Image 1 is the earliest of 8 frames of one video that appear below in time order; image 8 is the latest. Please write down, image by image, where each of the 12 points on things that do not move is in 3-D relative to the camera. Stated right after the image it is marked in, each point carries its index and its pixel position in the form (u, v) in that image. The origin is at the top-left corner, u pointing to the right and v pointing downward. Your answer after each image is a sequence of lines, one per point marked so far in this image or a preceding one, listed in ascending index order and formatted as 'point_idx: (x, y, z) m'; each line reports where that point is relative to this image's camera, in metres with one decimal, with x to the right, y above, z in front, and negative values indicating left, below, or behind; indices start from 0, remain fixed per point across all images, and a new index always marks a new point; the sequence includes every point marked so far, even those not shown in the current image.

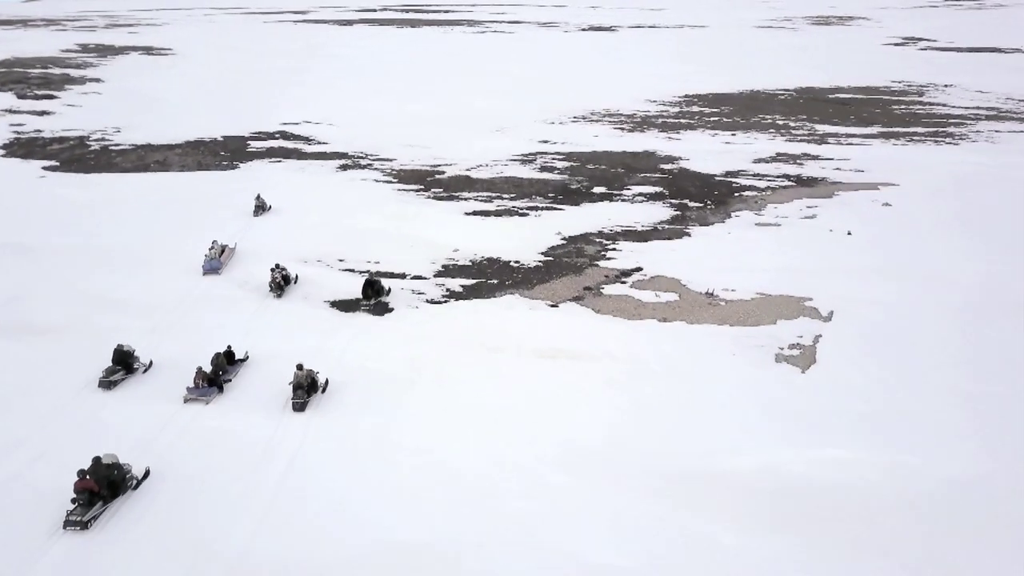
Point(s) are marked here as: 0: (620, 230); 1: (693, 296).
0: (+2.4, +1.3, +18.4) m
1: (+3.1, -0.2, +14.3) m
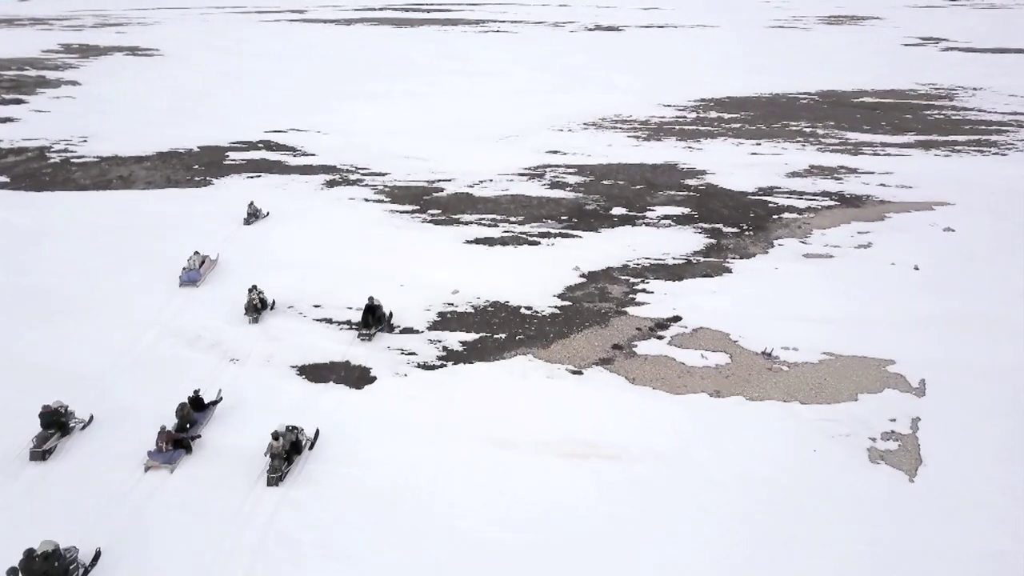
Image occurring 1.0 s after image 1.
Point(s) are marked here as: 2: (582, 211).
0: (+2.6, +0.4, +15.7) m
1: (+3.3, -1.0, +11.6) m
2: (+1.7, +1.8, +19.9) m
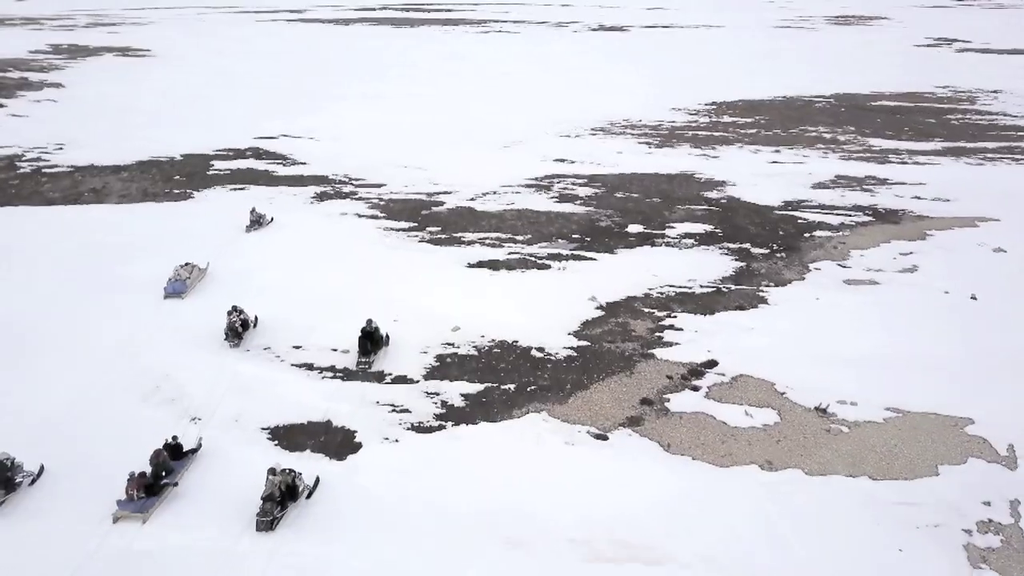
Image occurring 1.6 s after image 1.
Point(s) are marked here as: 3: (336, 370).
0: (+2.7, -0.1, +14.0) m
1: (+3.4, -1.5, +9.9) m
2: (+1.8, +1.3, +18.2) m
3: (-2.4, -1.1, +11.1) m
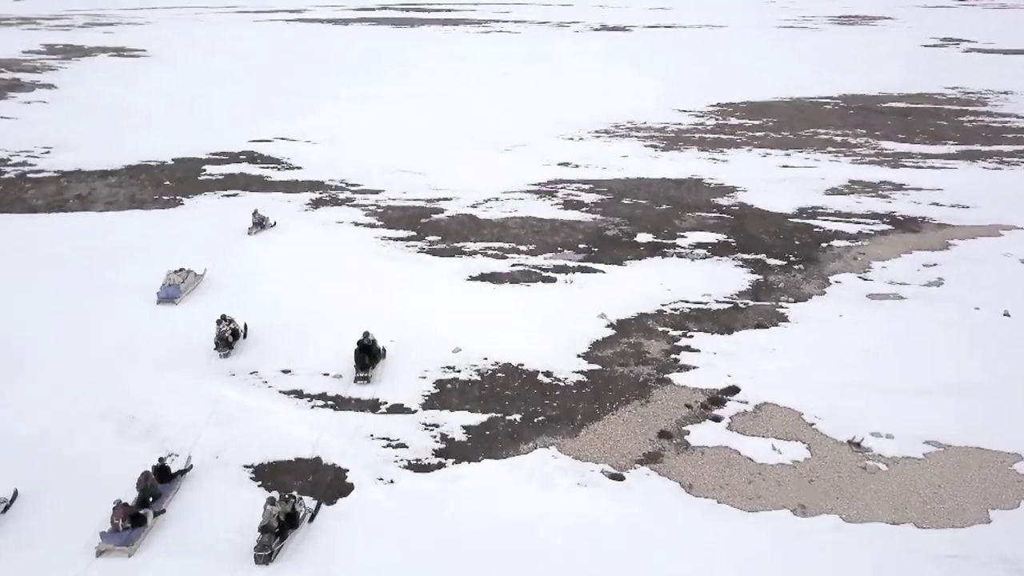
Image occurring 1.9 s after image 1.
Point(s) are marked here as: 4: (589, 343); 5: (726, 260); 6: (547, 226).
0: (+2.8, -0.3, +13.2) m
1: (+3.5, -1.8, +9.1) m
2: (+1.9, +1.0, +17.4) m
3: (-2.3, -1.4, +10.3) m
4: (+1.1, -0.8, +11.7) m
5: (+4.2, +0.5, +16.1) m
6: (+0.8, +1.4, +18.3) m
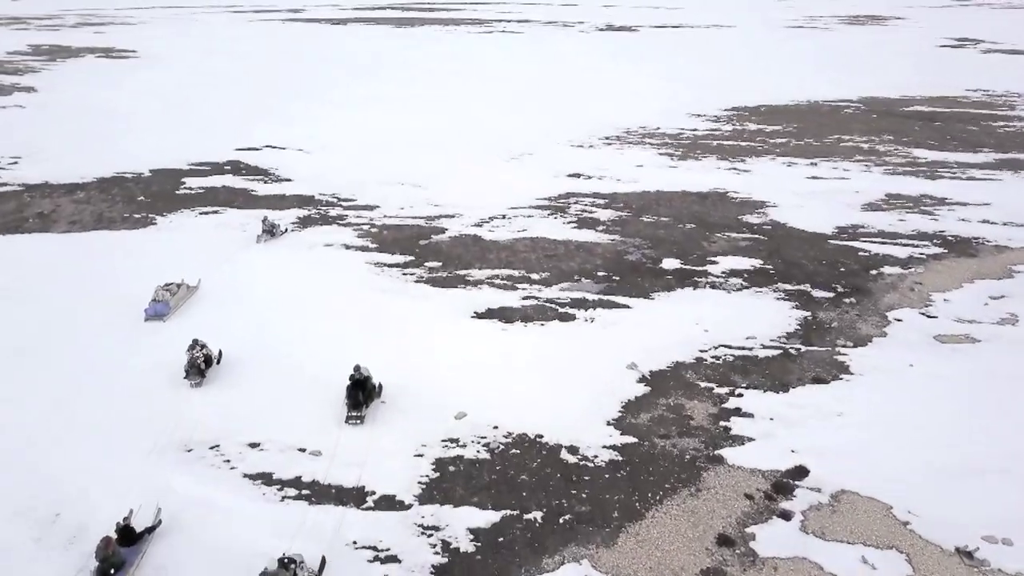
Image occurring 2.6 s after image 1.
0: (+2.9, -1.0, +11.2) m
1: (+3.7, -2.4, +7.1) m
2: (+2.1, +0.4, +15.4) m
3: (-2.1, -2.0, +8.4) m
4: (+1.3, -1.4, +9.8) m
5: (+4.3, -0.1, +14.1) m
6: (+1.0, +0.8, +16.3) m
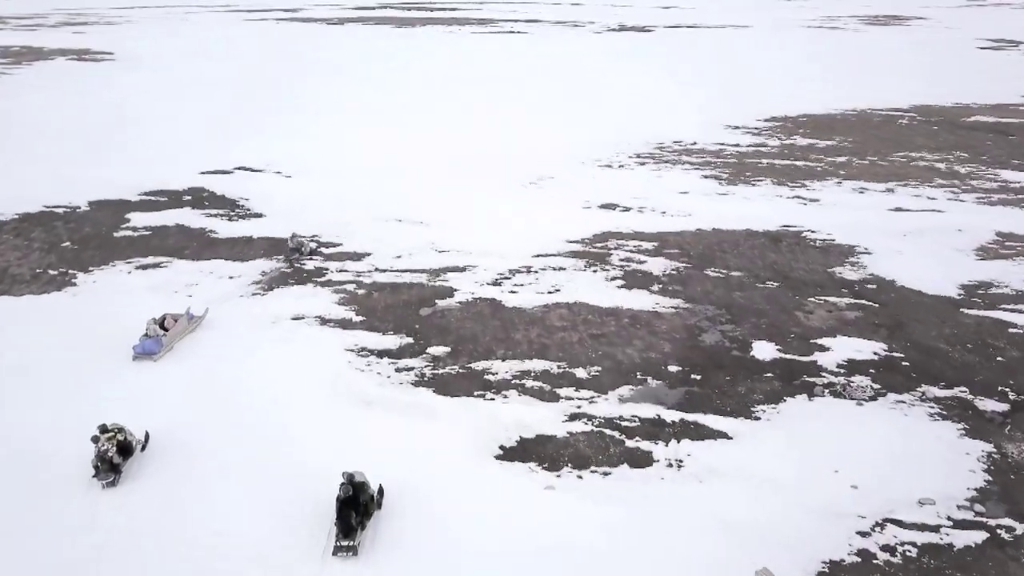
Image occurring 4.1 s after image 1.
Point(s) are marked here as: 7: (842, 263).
0: (+3.4, -2.3, +7.1) m
1: (+4.1, -3.7, +3.0) m
2: (+2.6, -0.9, +11.3) m
3: (-1.7, -3.3, +4.2) m
4: (+1.7, -2.7, +5.6) m
5: (+4.8, -1.4, +10.0) m
6: (+1.4, -0.5, +12.2) m
7: (+6.1, +0.5, +15.4) m
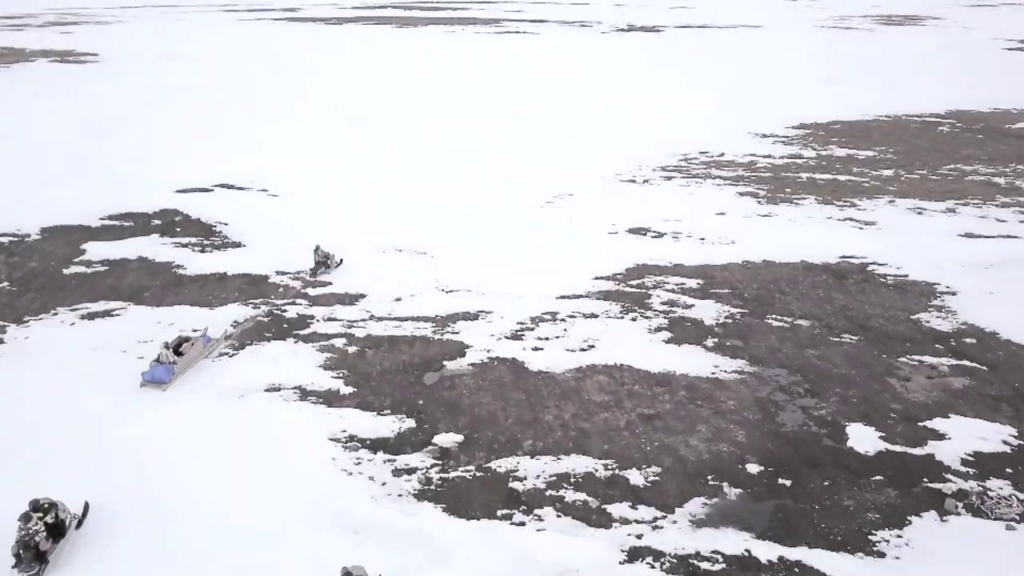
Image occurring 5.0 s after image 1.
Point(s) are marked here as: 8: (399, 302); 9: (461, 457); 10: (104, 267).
0: (+3.7, -3.0, +4.6) m
1: (+4.5, -4.5, +0.5) m
2: (+2.9, -1.6, +8.8) m
3: (-1.4, -4.0, +1.8) m
4: (+2.0, -3.5, +3.2) m
5: (+5.1, -2.1, +7.5) m
6: (+1.8, -1.3, +9.7) m
7: (+6.5, -0.3, +12.9) m
8: (-1.7, -0.2, +12.8) m
9: (-0.5, -1.7, +8.6) m
10: (-6.9, +0.4, +14.0) m
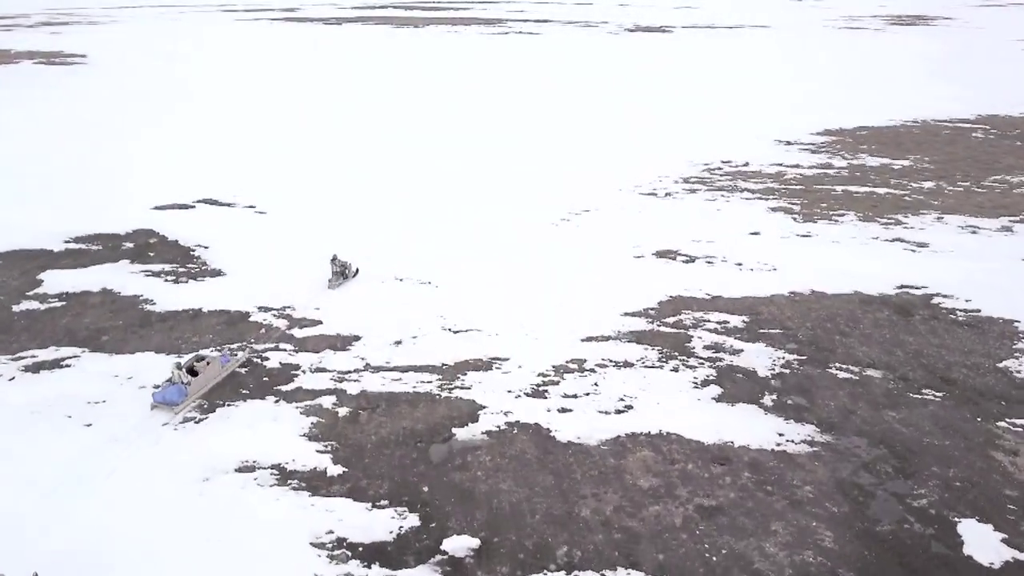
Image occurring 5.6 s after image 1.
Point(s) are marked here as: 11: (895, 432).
0: (+4.0, -3.6, +2.8) m
1: (+4.7, -5.0, -1.3) m
2: (+3.1, -2.2, +7.0) m
3: (-1.1, -4.6, 0.0) m
4: (+2.3, -4.0, +1.3) m
5: (+5.4, -2.7, +5.7) m
6: (+2.0, -1.9, +7.9) m
7: (+6.7, -0.9, +11.1) m
8: (-1.5, -0.8, +10.9) m
9: (-0.3, -2.3, +6.8) m
10: (-6.7, -0.2, +12.2) m
11: (+4.2, -1.5, +8.9) m
